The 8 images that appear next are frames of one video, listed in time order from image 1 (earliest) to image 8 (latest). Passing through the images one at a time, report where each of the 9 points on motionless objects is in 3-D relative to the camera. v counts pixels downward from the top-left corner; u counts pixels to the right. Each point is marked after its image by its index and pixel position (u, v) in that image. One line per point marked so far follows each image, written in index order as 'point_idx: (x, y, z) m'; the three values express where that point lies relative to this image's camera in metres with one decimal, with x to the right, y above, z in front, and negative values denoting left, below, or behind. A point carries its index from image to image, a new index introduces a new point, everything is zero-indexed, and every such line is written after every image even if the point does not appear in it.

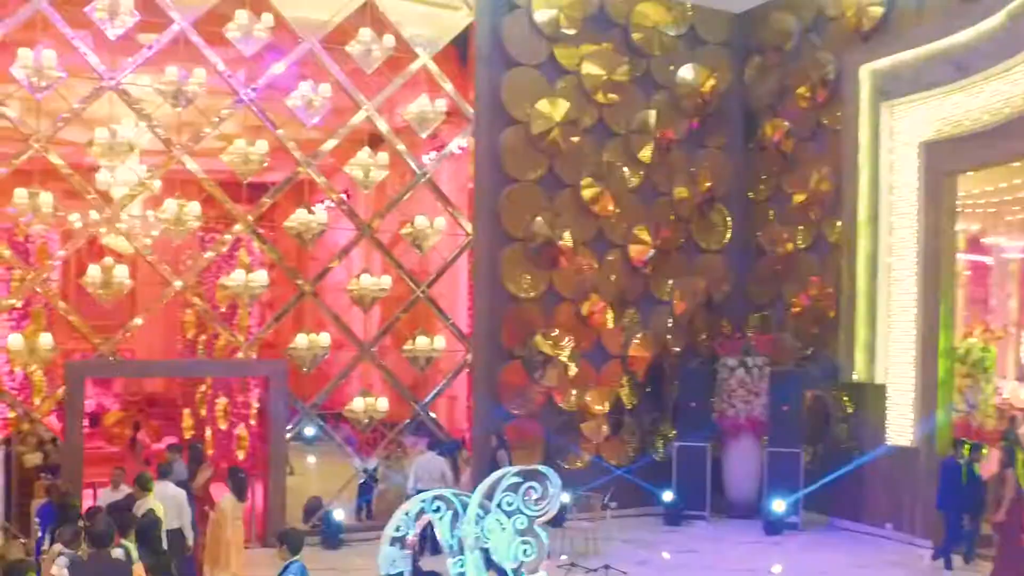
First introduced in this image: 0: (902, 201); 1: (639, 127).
0: (+3.0, +0.7, +7.8) m
1: (+1.1, +1.4, +8.8) m
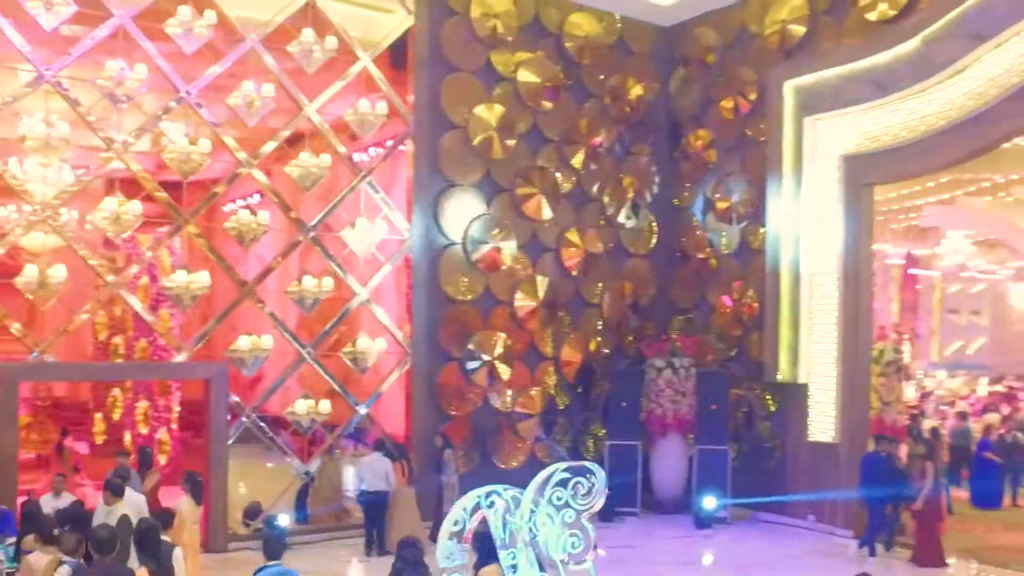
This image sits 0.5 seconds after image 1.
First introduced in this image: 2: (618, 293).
0: (+2.5, +0.6, +8.3) m
1: (+0.5, +1.4, +9.0) m
2: (+0.9, -0.1, +9.2) m
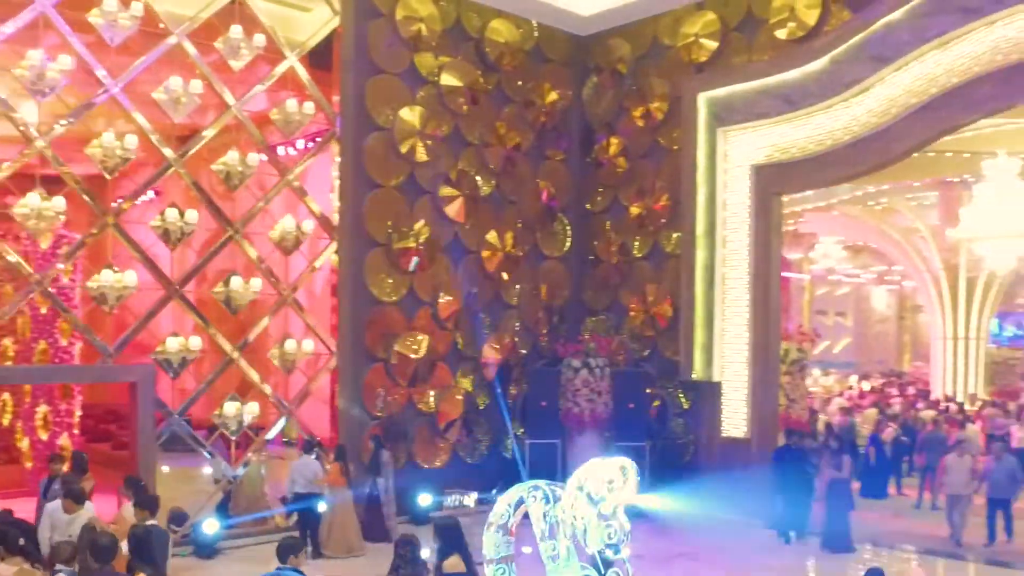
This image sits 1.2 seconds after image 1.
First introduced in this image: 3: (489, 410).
0: (+1.9, +0.6, +8.7) m
1: (-0.2, +1.3, +9.1) m
2: (+0.2, -0.1, +9.4) m
3: (-0.2, -1.1, +9.0) m
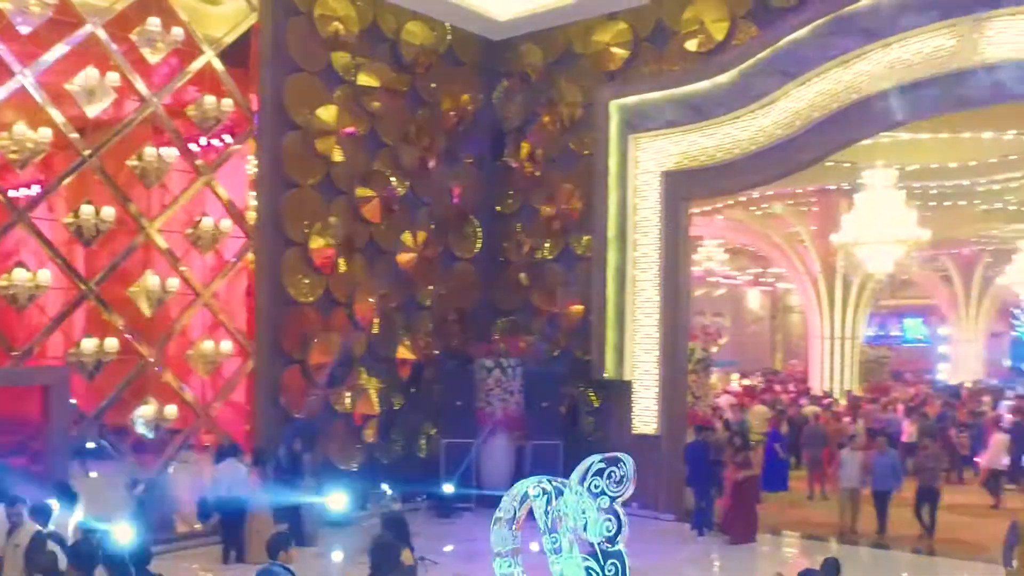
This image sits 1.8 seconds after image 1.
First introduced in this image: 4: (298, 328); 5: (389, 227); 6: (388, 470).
0: (+1.2, +0.6, +9.0) m
1: (-1.0, +1.3, +9.2) m
2: (-0.6, -0.1, +9.5) m
3: (-0.9, -1.1, +9.0) m
4: (-1.7, -0.3, +8.2) m
5: (-1.1, +0.5, +9.0) m
6: (-1.1, -1.6, +9.0) m
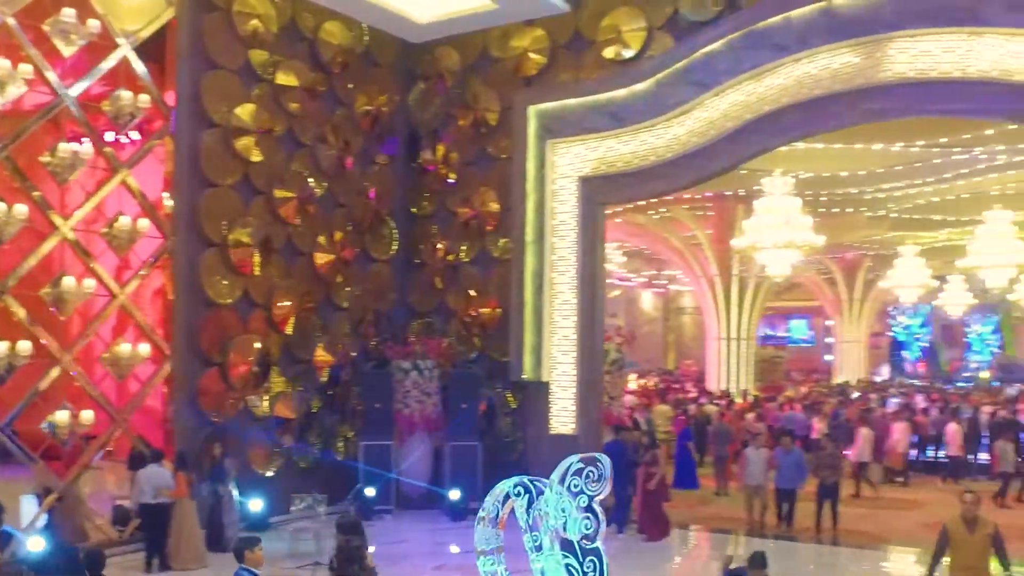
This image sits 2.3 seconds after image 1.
0: (+0.5, +0.6, +9.2) m
1: (-1.7, +1.3, +9.1) m
2: (-1.4, -0.1, +9.5) m
3: (-1.7, -1.1, +9.0) m
4: (-2.3, -0.3, +8.1) m
5: (-1.8, +0.5, +8.9) m
6: (-1.8, -1.6, +8.9) m
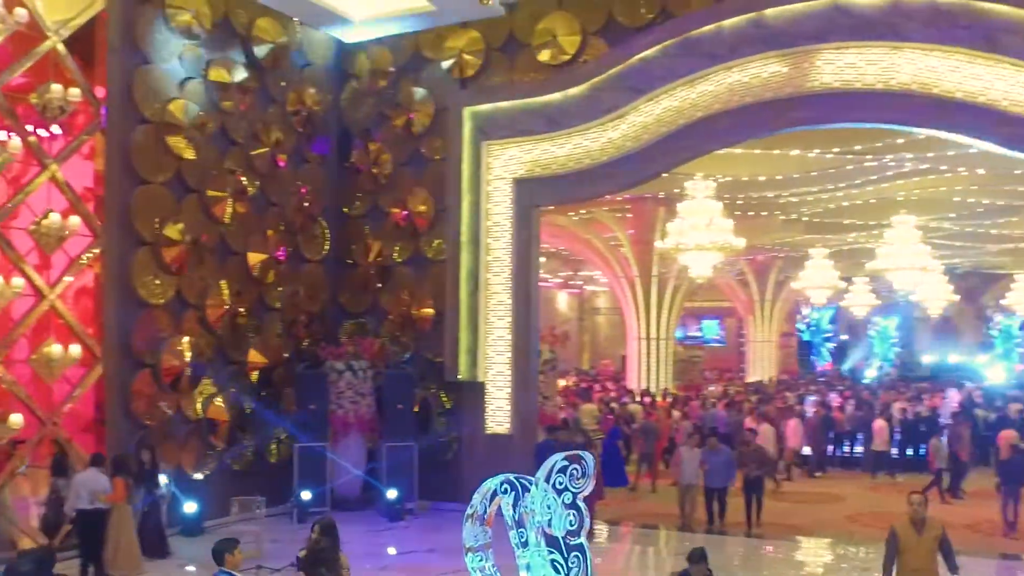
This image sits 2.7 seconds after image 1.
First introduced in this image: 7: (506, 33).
0: (-0.1, +0.5, +9.2) m
1: (-2.3, +1.3, +9.0) m
2: (-2.0, -0.1, +9.4) m
3: (-2.2, -1.1, +8.8) m
4: (-2.8, -0.3, +7.9) m
5: (-2.3, +0.5, +8.8) m
6: (-2.4, -1.6, +8.7) m
7: (-0.1, +2.3, +9.3) m
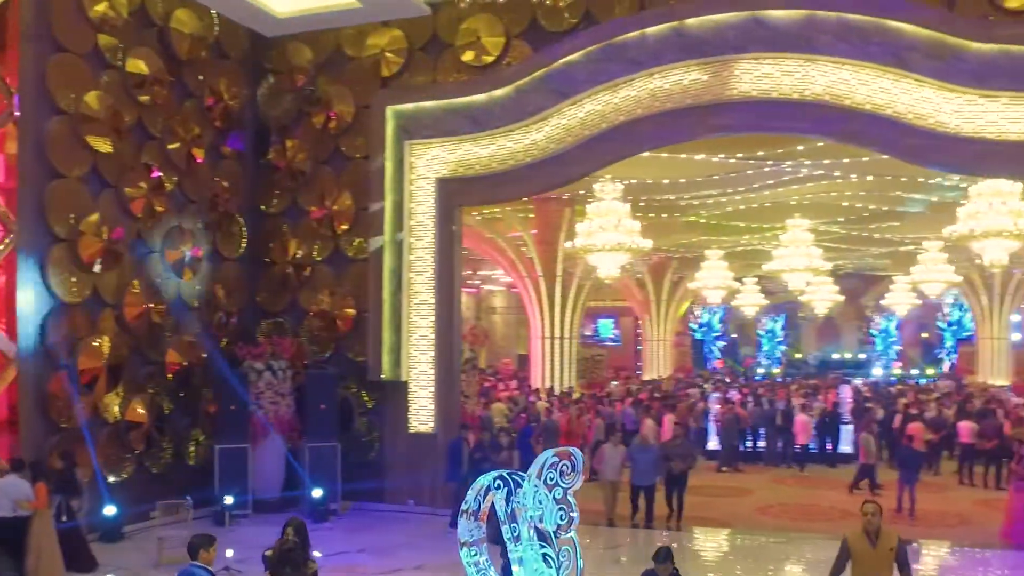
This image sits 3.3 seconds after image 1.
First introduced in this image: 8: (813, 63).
0: (-0.8, +0.6, +9.3) m
1: (-2.9, +1.3, +8.7) m
2: (-2.7, -0.1, +9.2) m
3: (-2.9, -1.1, +8.6) m
4: (-3.3, -0.3, +7.6) m
5: (-3.0, +0.5, +8.5) m
6: (-3.0, -1.6, +8.5) m
7: (-0.8, +2.3, +9.4) m
8: (+2.4, +1.8, +8.1) m
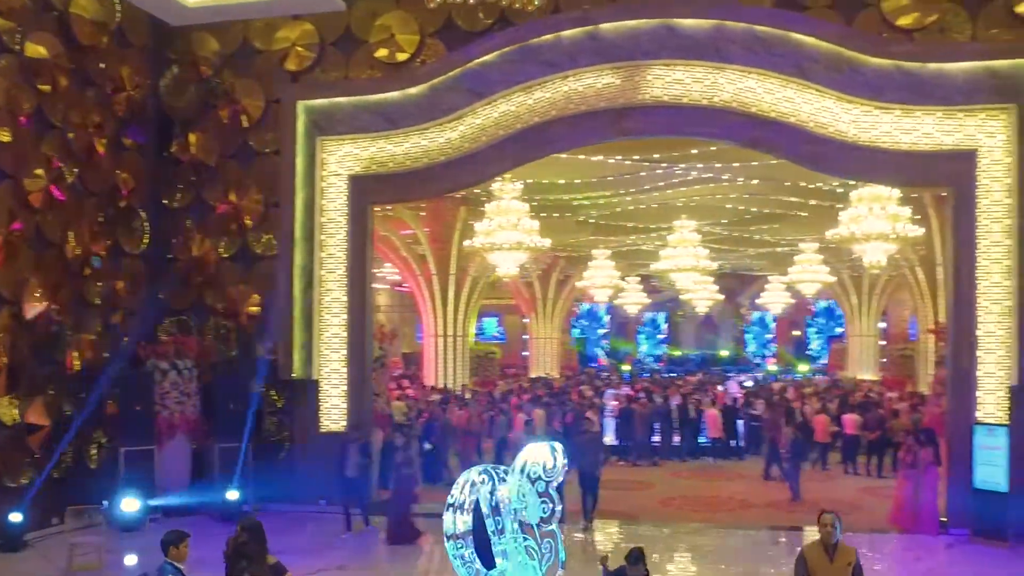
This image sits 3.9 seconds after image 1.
0: (-1.6, +0.6, +9.2) m
1: (-3.6, +1.4, +8.4) m
2: (-3.5, 0.0, +8.8) m
3: (-3.6, -1.1, +8.3) m
4: (-3.9, -0.3, +7.2) m
5: (-3.6, +0.6, +8.2) m
6: (-3.7, -1.6, +8.1) m
7: (-1.6, +2.4, +9.3) m
8: (+1.7, +1.8, +8.4) m
